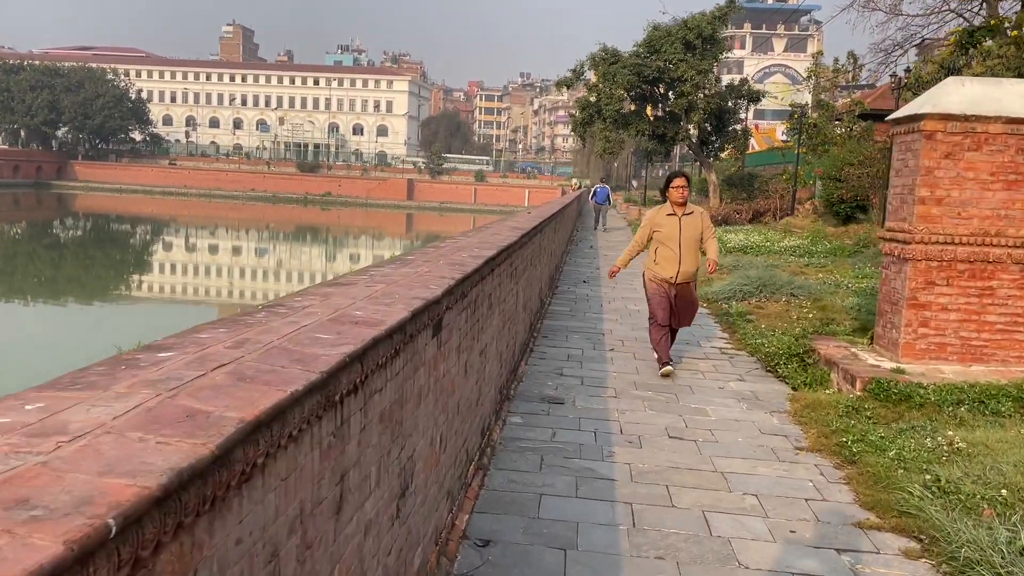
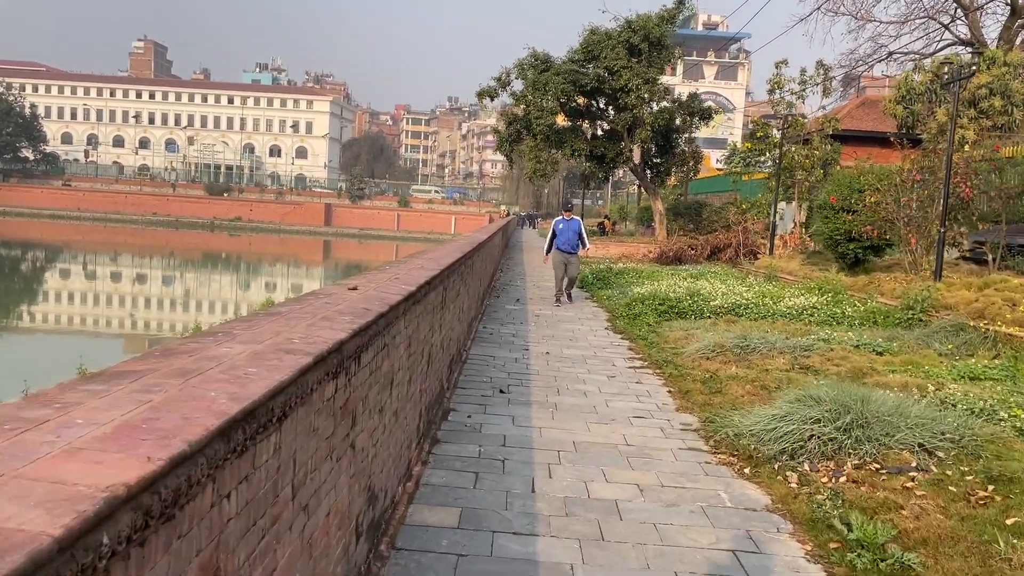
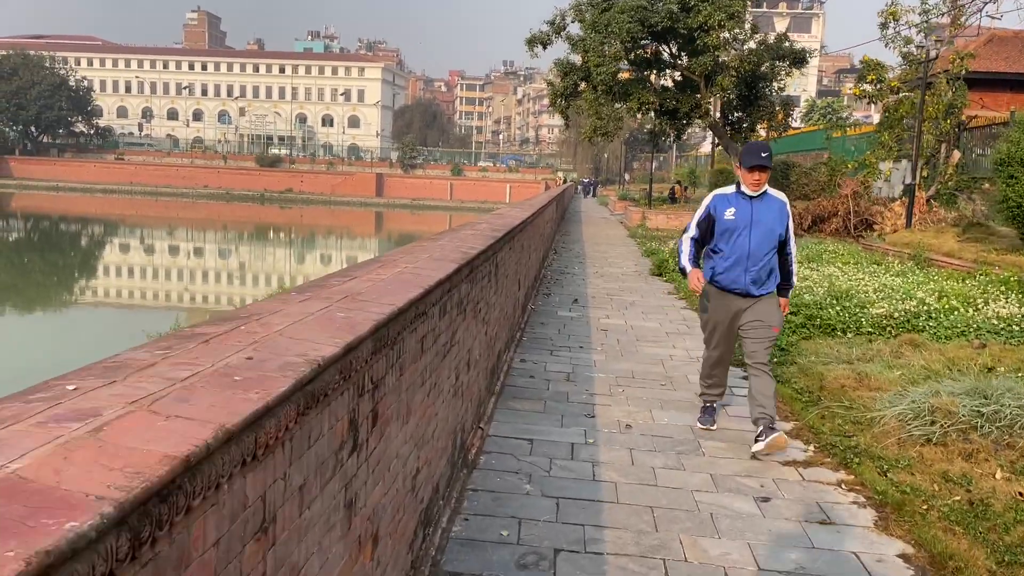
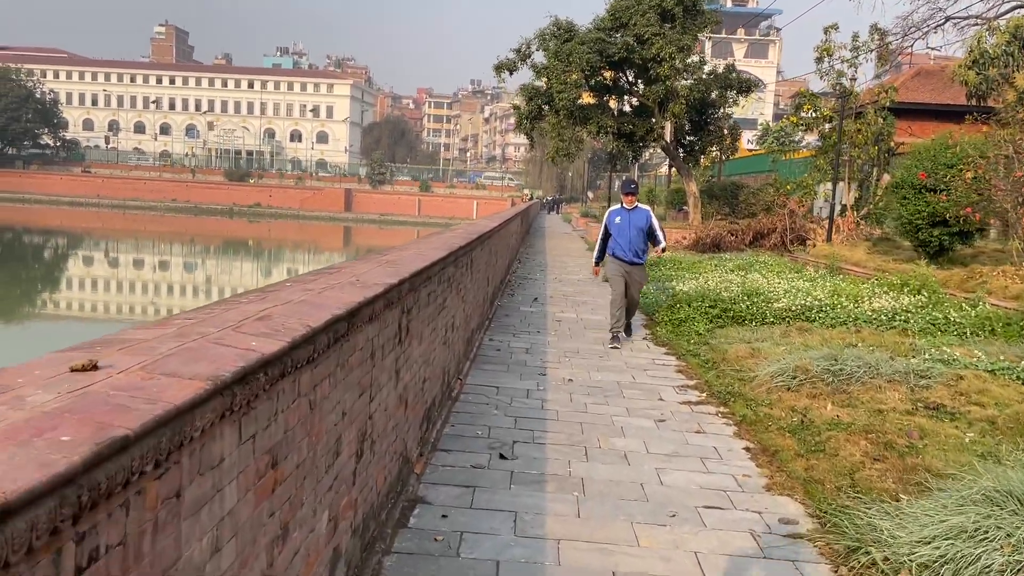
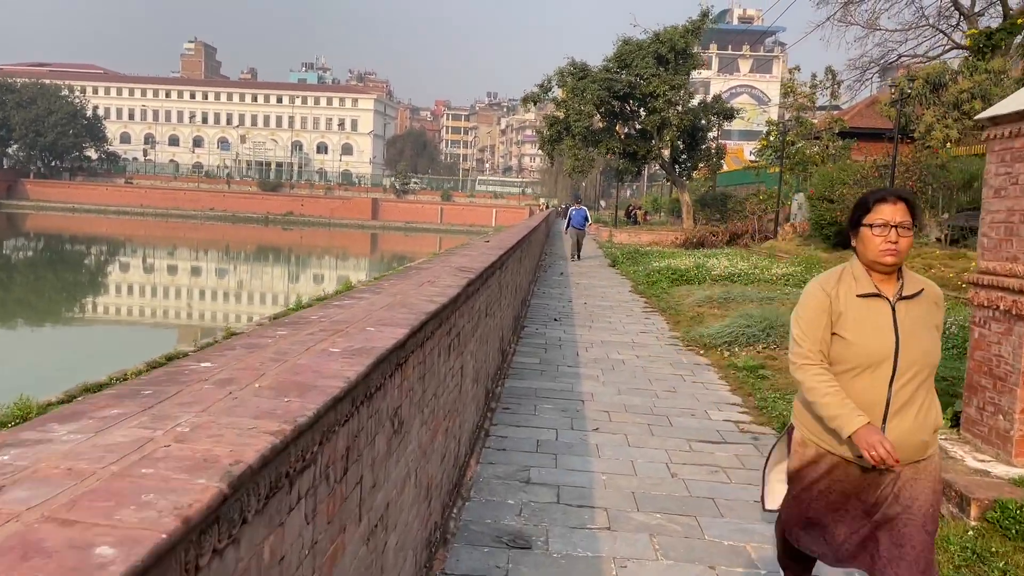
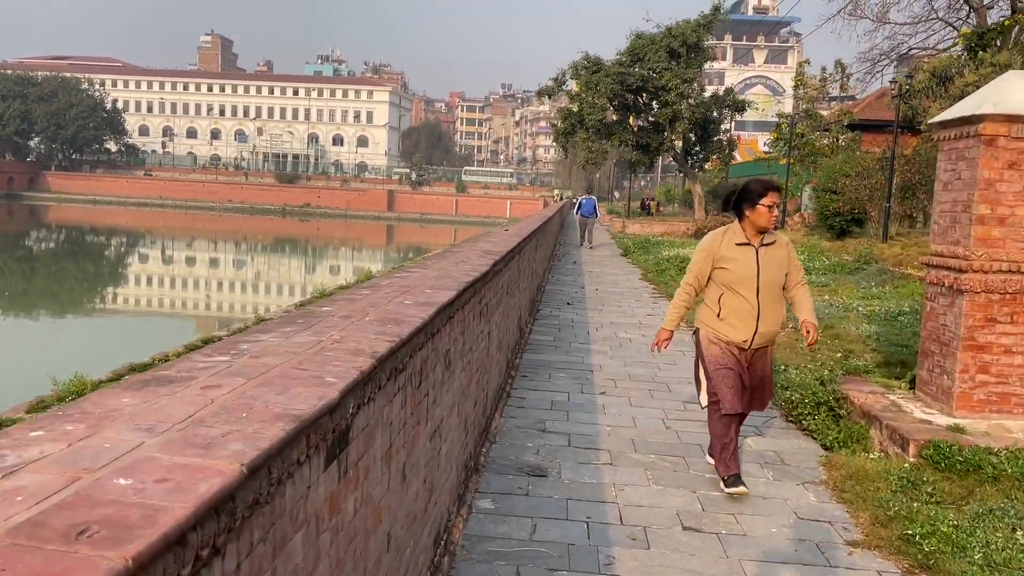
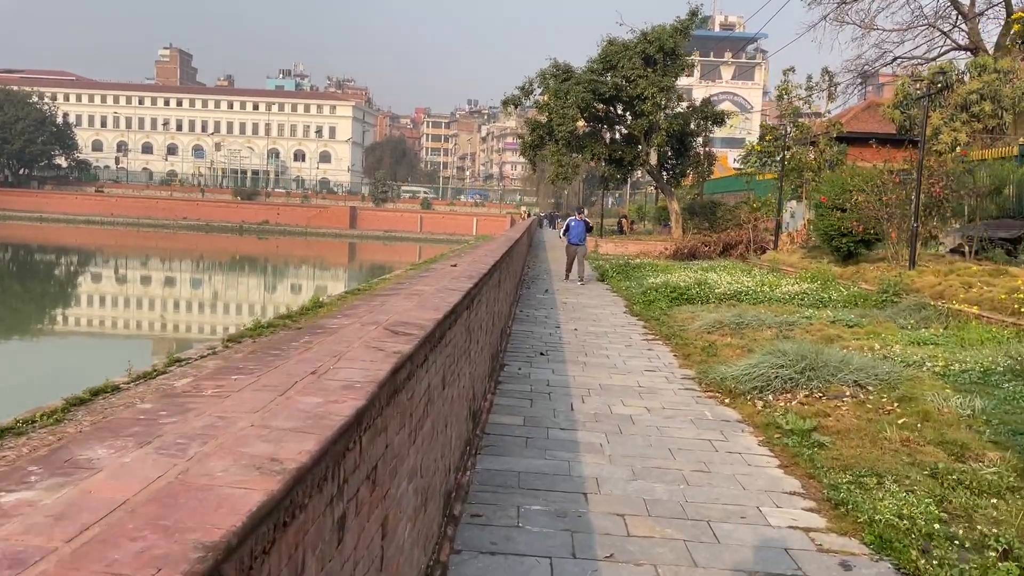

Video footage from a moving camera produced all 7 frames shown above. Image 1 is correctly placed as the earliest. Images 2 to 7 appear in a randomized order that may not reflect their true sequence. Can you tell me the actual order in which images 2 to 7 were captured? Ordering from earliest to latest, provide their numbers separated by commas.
6, 5, 7, 2, 4, 3
